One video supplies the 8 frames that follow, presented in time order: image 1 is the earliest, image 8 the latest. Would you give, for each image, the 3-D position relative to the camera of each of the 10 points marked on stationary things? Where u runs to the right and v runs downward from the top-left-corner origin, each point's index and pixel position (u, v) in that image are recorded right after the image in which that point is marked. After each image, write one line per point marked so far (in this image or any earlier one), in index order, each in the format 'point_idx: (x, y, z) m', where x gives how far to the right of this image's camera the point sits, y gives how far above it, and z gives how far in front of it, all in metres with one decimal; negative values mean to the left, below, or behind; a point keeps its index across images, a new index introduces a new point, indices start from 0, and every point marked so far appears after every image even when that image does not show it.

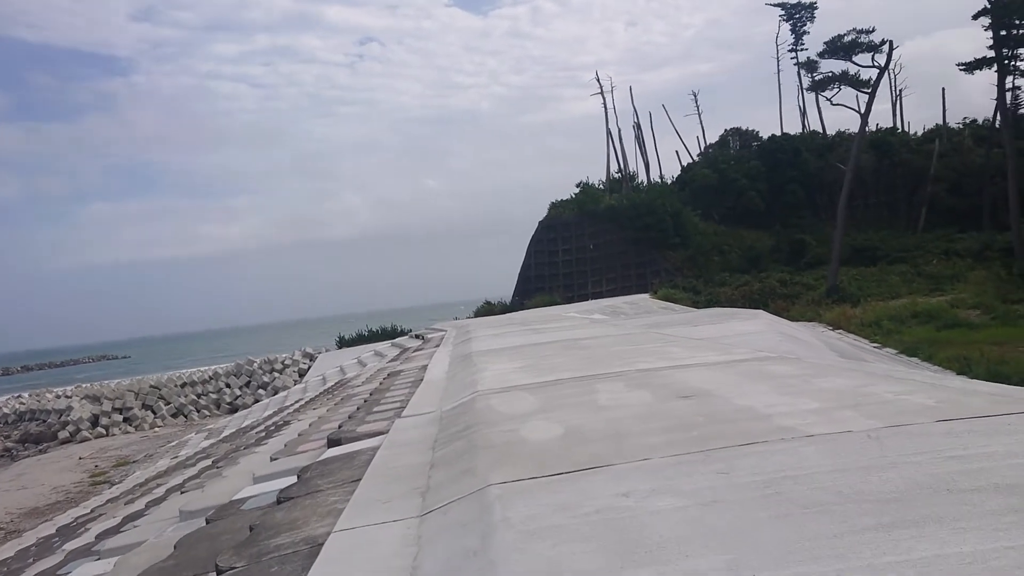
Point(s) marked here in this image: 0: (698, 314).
0: (+1.7, -0.2, +8.0) m
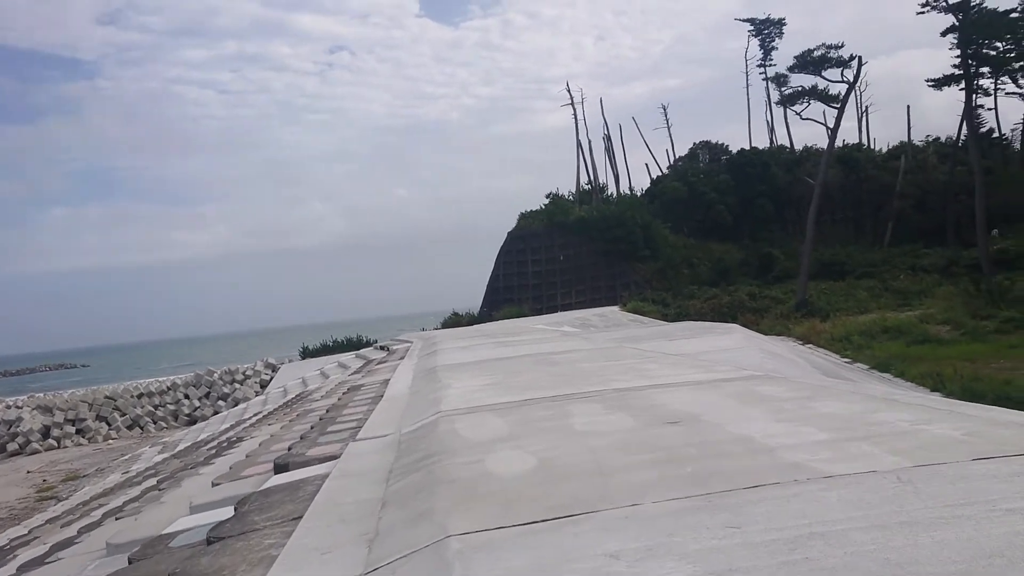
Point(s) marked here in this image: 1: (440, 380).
0: (+1.4, -0.4, +7.7) m
1: (-0.4, -0.5, +4.8) m
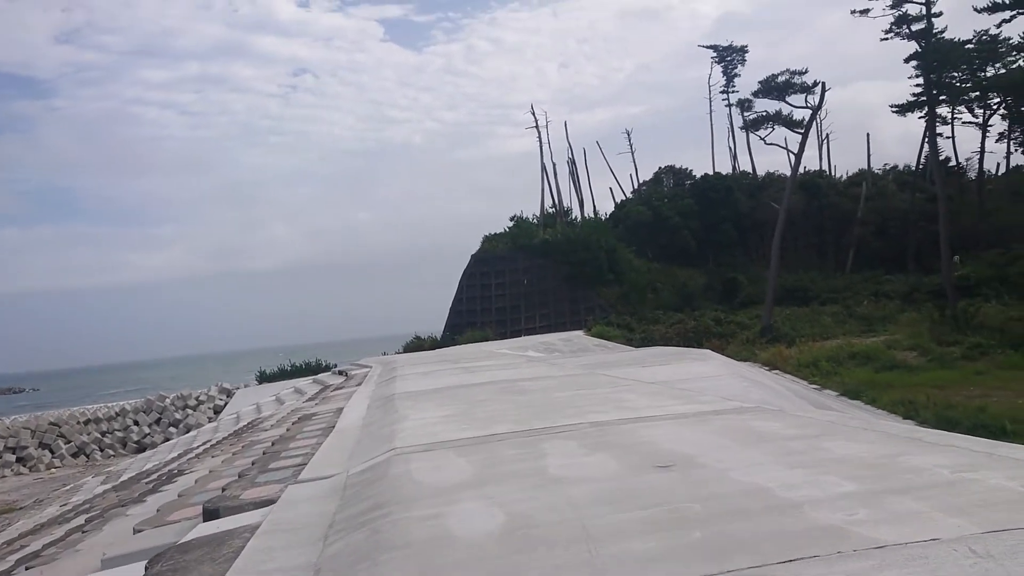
0: (+1.1, -0.6, +7.4) m
1: (-0.6, -0.6, +4.4) m
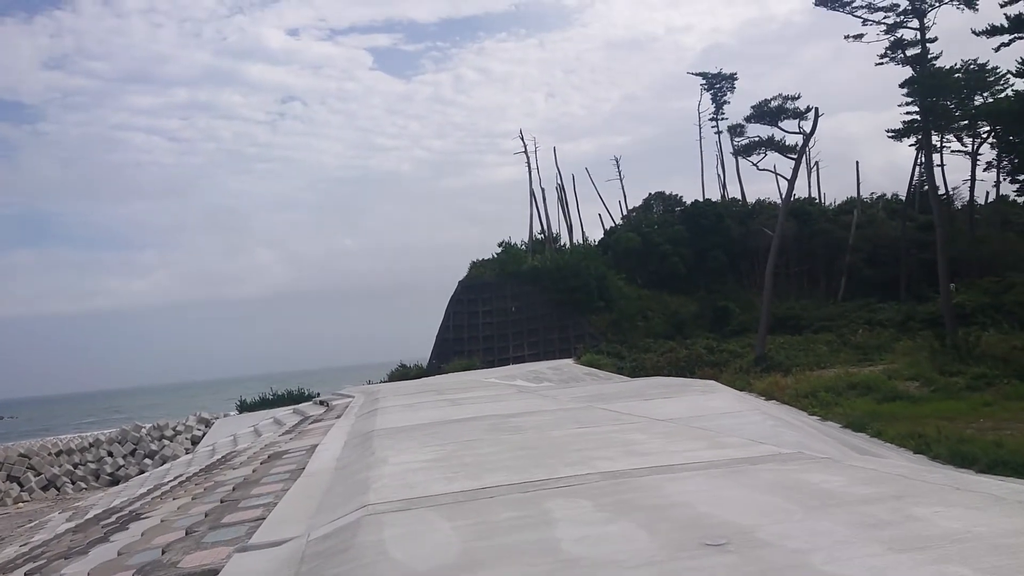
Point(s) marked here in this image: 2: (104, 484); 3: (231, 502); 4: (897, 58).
0: (+1.0, -0.8, +6.9) m
1: (-0.6, -0.8, +3.9) m
2: (-9.0, -4.3, +18.7) m
3: (-1.2, -0.9, +3.8) m
4: (+7.4, +4.4, +16.2) m
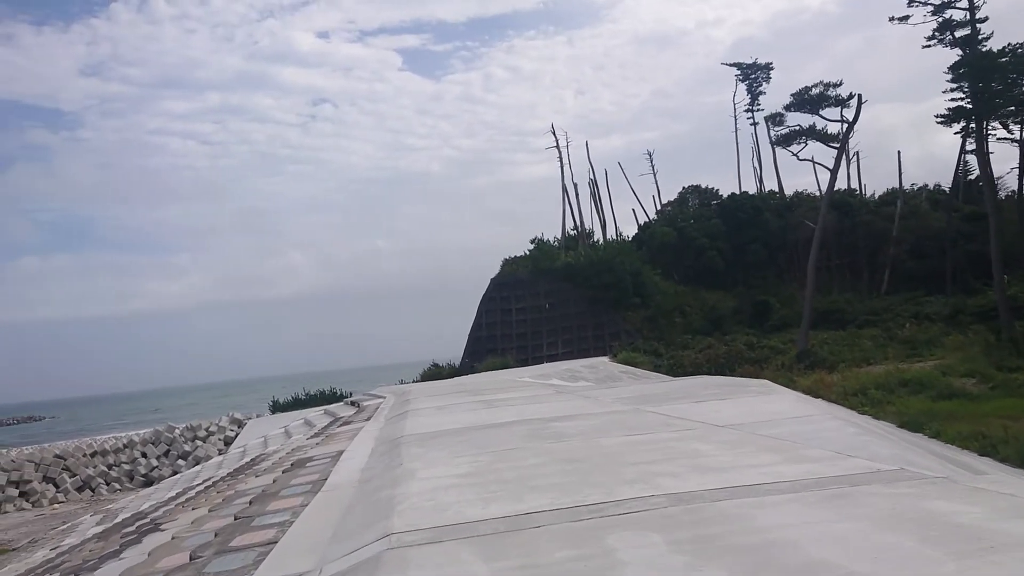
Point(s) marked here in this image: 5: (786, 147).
0: (+1.3, -0.7, +6.5) m
1: (-0.5, -0.7, +3.6) m
2: (-8.2, -4.3, +18.6) m
3: (-1.1, -0.9, +3.4) m
4: (+7.9, +4.5, +15.5) m
5: (+6.2, +3.2, +19.0) m
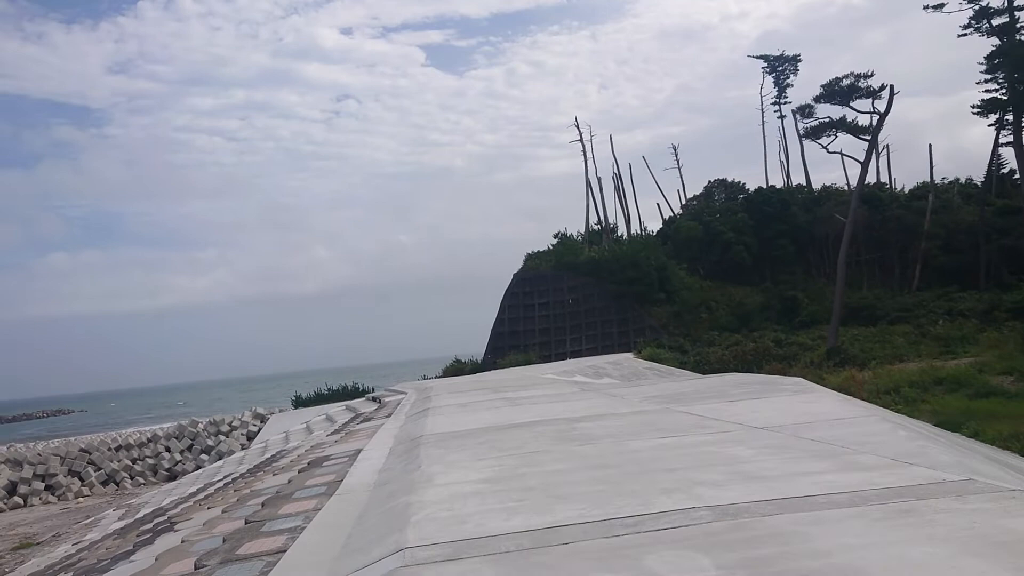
0: (+1.5, -0.7, +6.2) m
1: (-0.4, -0.7, +3.4) m
2: (-7.7, -4.2, +18.7) m
3: (-1.0, -0.9, +3.2) m
4: (+8.4, +4.6, +15.1) m
5: (+6.7, +3.3, +18.6) m
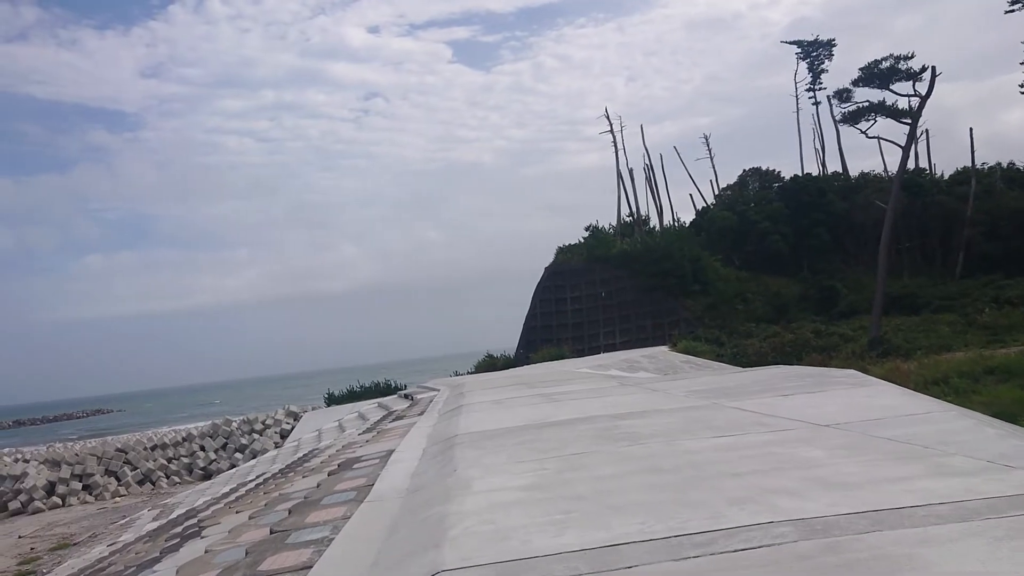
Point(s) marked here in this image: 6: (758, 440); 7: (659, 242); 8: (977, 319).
0: (+1.8, -0.6, +5.9) m
1: (-0.2, -0.7, +3.1) m
2: (-7.0, -4.2, +18.7) m
3: (-0.8, -0.9, +3.0) m
4: (+8.8, +4.9, +14.5) m
5: (+7.3, +3.5, +18.1) m
6: (+0.8, -0.5, +2.8) m
7: (+3.5, +1.1, +19.9) m
8: (+9.5, -0.6, +17.2) m
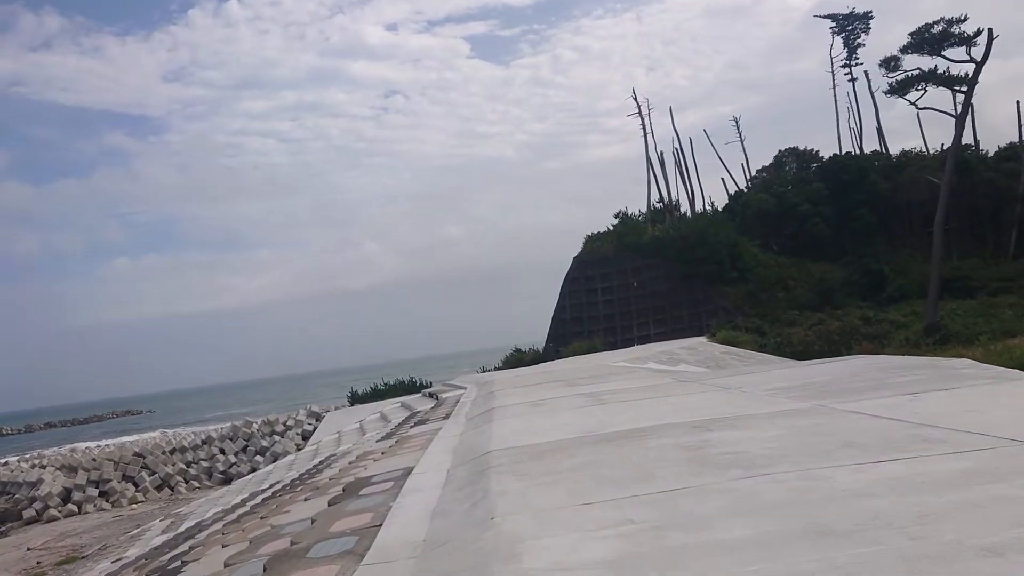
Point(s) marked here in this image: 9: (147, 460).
0: (+2.0, -0.5, +4.9) m
1: (-0.1, -0.6, +2.2) m
2: (-6.3, -4.2, +18.0) m
3: (-0.7, -0.8, +2.1) m
4: (+9.2, +5.2, +13.3) m
5: (+7.8, +3.8, +16.9) m
6: (+1.0, -0.4, +1.9) m
7: (+4.1, +1.4, +18.9) m
8: (+10.0, -0.3, +16.0) m
9: (-8.4, -4.0, +19.5) m
